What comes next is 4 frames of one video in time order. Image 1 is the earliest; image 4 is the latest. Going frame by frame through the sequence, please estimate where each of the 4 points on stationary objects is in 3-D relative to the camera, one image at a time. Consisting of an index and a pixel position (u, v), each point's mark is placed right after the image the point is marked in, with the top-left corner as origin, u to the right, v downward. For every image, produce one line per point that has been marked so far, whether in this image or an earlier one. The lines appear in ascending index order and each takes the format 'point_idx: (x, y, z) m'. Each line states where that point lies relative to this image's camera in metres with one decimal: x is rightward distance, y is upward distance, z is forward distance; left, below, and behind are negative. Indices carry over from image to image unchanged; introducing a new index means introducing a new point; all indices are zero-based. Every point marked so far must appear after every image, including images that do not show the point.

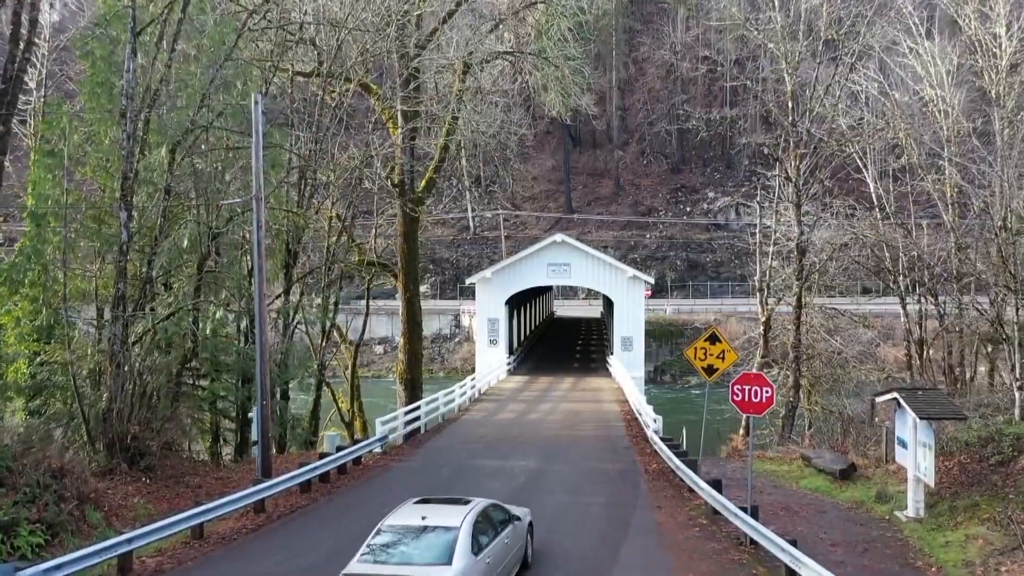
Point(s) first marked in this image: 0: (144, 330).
0: (-6.0, -0.7, +15.3) m
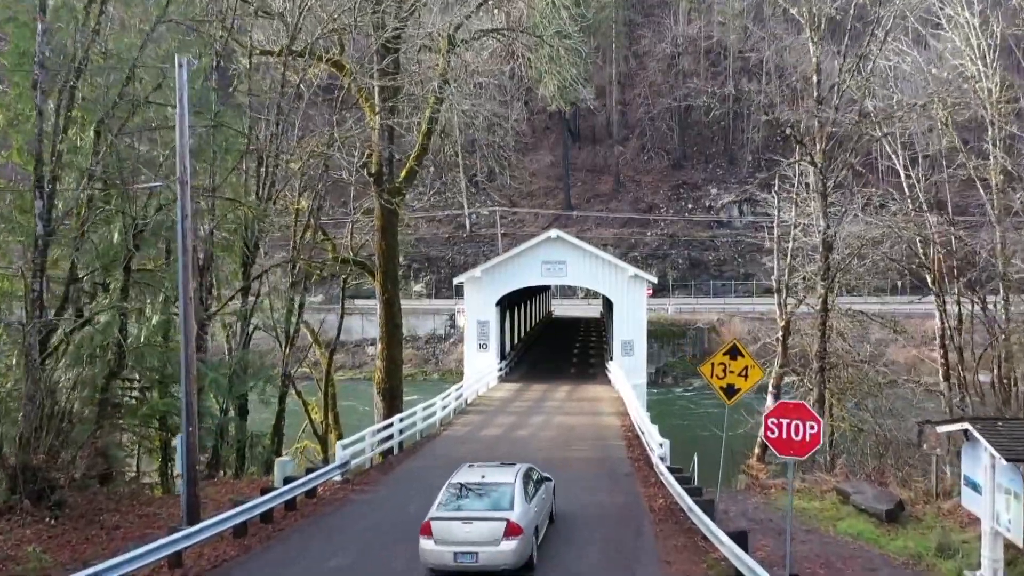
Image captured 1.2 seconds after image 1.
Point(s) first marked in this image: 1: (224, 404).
0: (-6.2, -0.7, +13.1) m
1: (-5.0, -2.0, +16.3) m
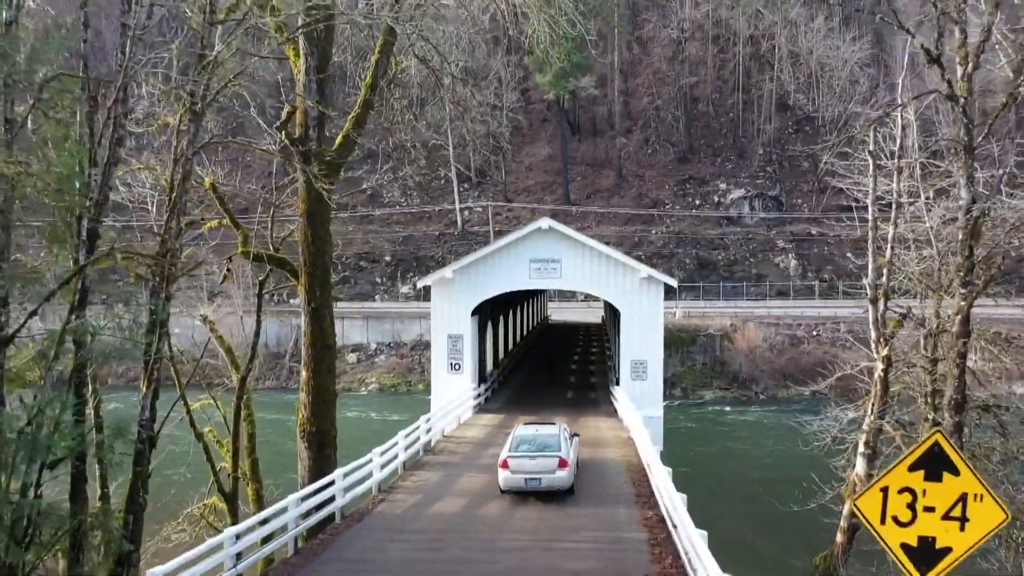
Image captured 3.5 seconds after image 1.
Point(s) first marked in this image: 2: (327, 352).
0: (-6.7, -0.8, +7.3) m
1: (-5.4, -2.1, +10.6) m
2: (-3.1, -1.1, +15.8) m
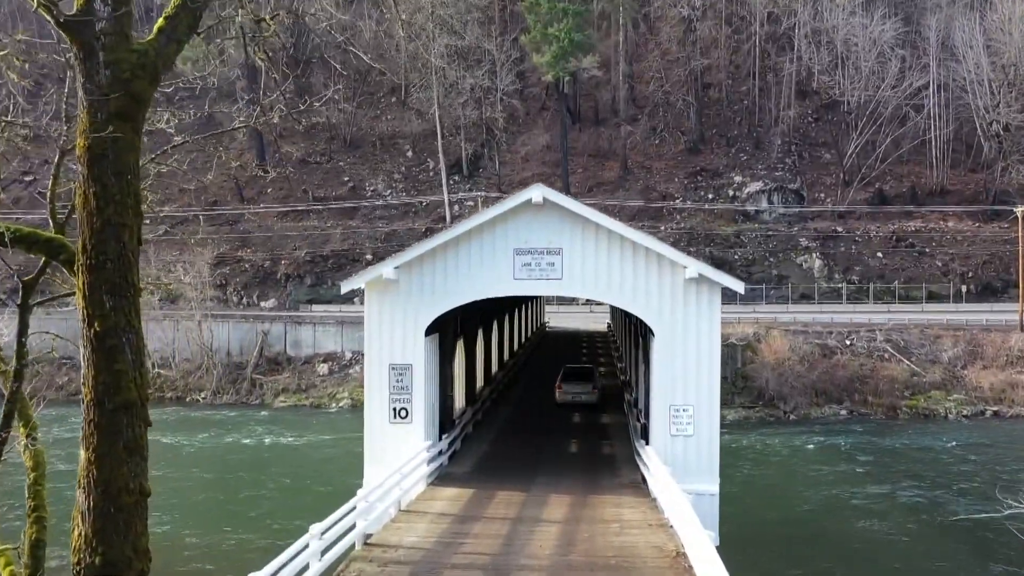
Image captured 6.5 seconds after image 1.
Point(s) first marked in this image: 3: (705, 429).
0: (-7.0, -0.9, 0.0) m
1: (-5.8, -2.2, +3.2) m
2: (-3.5, -1.1, +8.5) m
3: (+3.0, -2.1, +14.6) m
